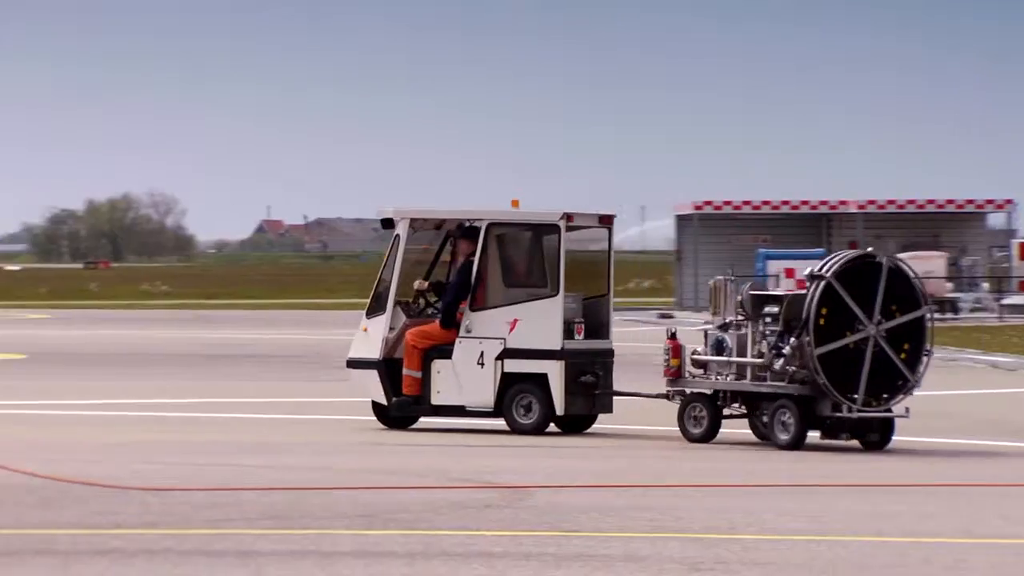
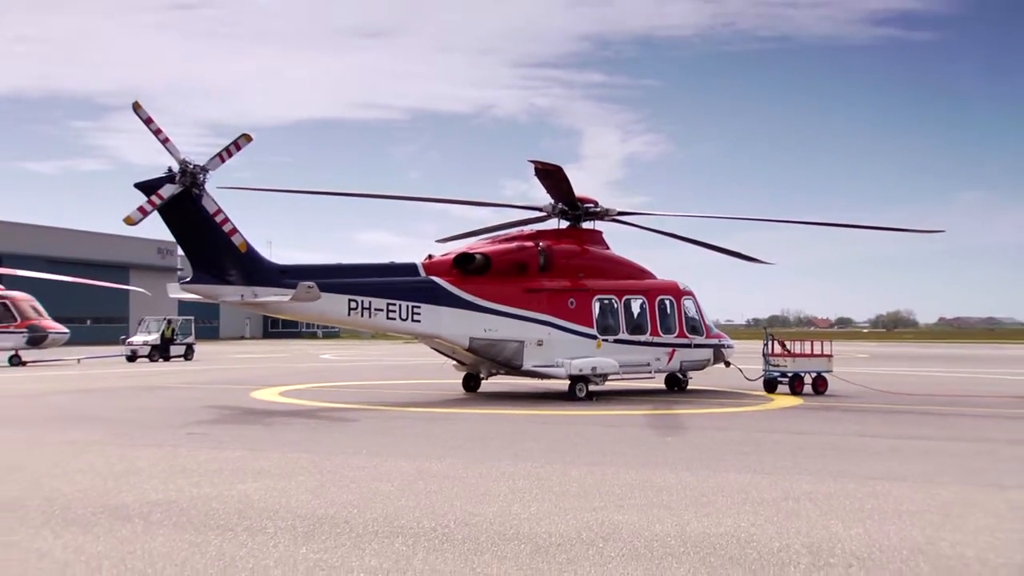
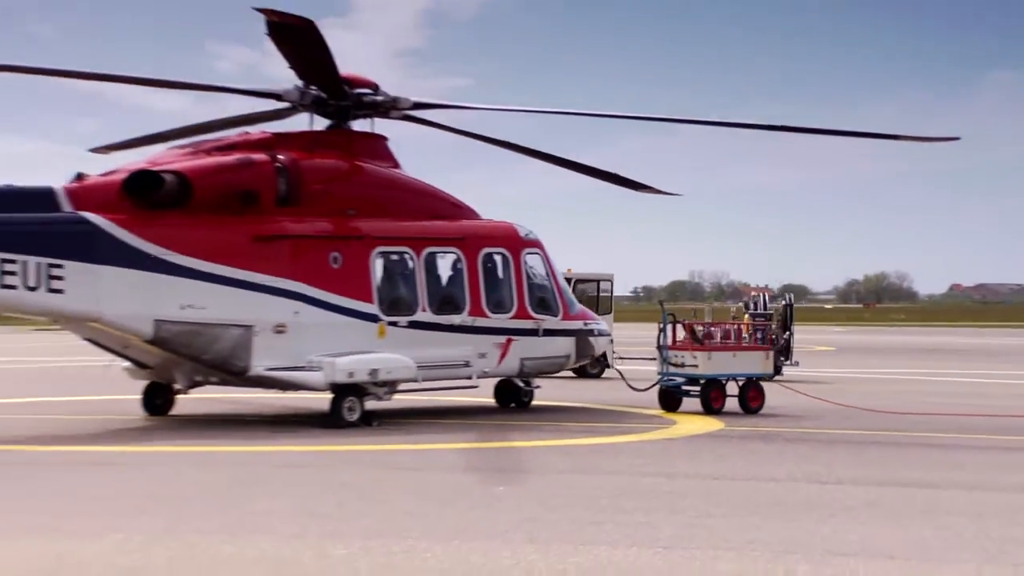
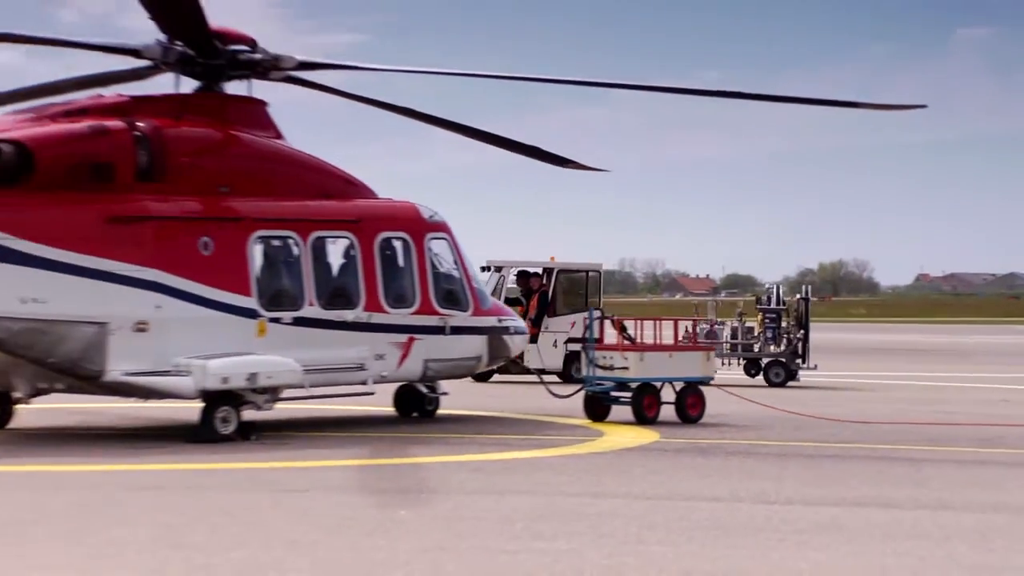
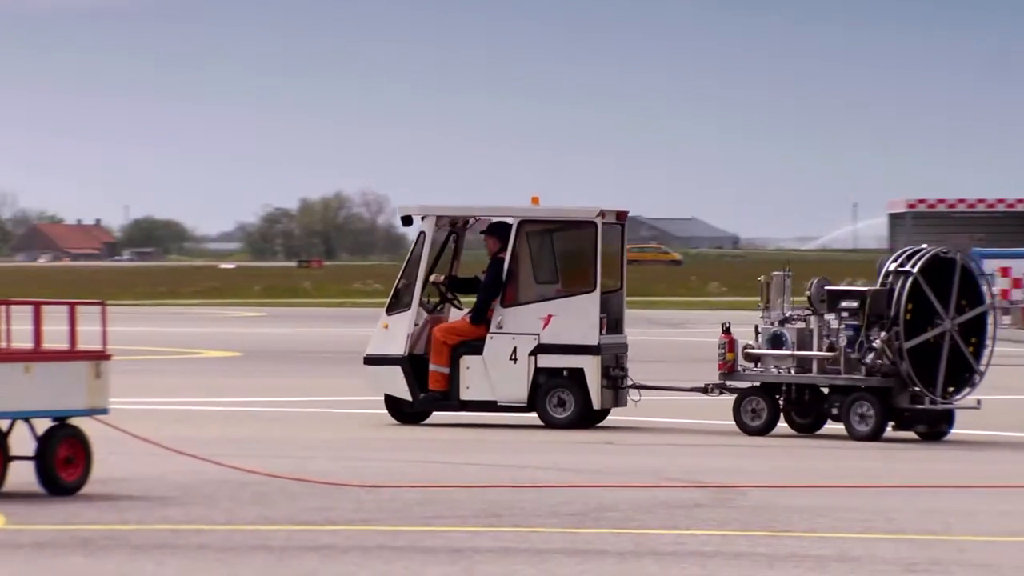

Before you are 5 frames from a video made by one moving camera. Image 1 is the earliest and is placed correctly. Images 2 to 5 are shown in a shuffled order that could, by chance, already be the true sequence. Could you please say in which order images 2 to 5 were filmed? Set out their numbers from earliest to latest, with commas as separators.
5, 4, 3, 2
